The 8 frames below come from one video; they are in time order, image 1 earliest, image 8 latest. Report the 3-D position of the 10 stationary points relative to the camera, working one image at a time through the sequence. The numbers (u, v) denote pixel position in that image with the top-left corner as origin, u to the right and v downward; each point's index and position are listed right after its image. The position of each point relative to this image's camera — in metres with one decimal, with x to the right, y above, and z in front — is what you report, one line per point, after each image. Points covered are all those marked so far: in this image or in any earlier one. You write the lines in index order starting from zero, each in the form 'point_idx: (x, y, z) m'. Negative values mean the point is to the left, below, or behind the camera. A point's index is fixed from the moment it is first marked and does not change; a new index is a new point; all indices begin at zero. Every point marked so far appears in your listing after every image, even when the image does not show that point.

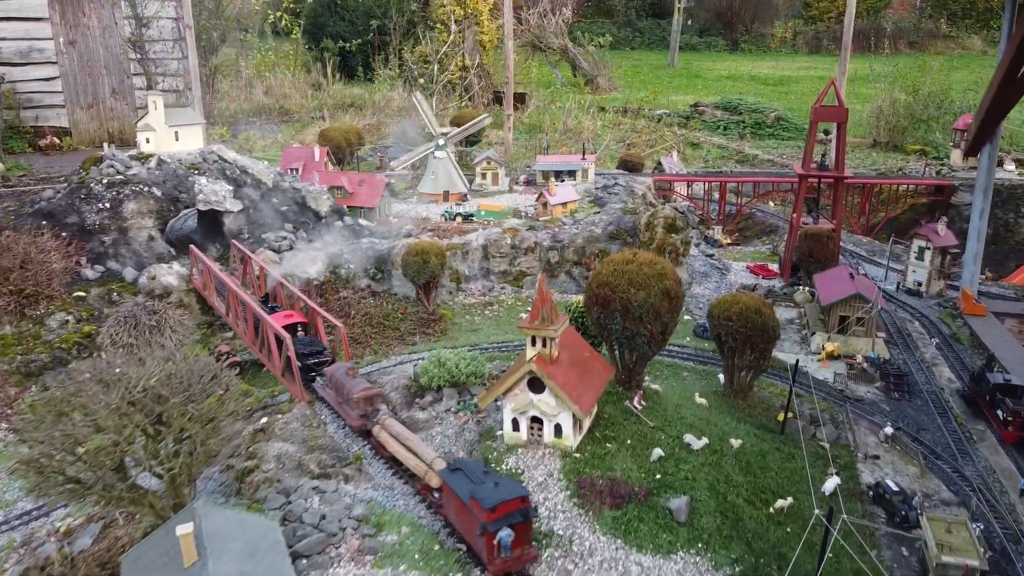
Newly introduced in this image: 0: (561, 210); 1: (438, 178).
0: (+1.1, +1.8, +17.9) m
1: (-1.8, +2.7, +19.4) m
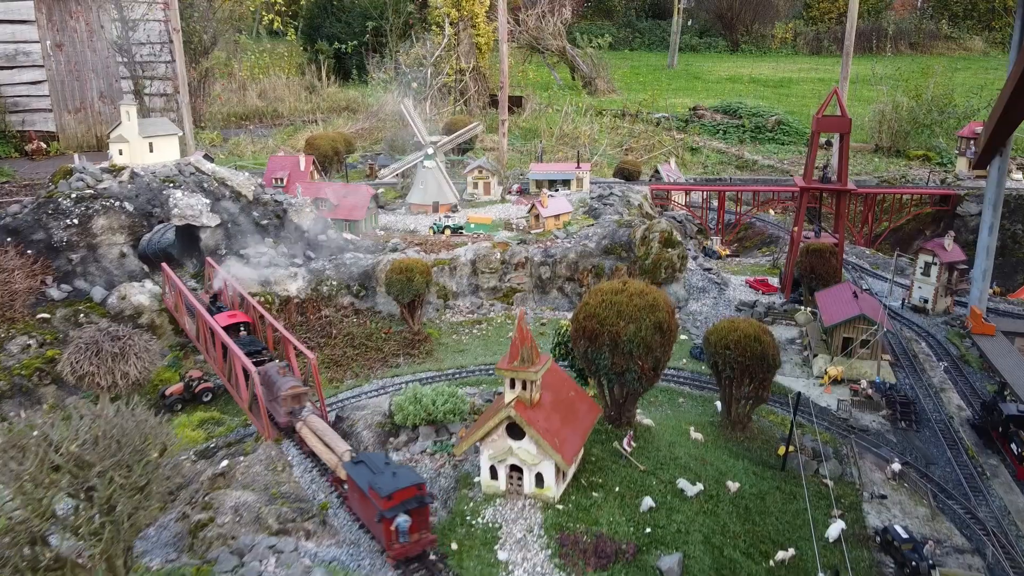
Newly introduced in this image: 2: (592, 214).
0: (+0.9, +1.4, +17.3) m
1: (-2.0, +2.3, +18.8) m
2: (+1.9, +1.8, +18.8) m
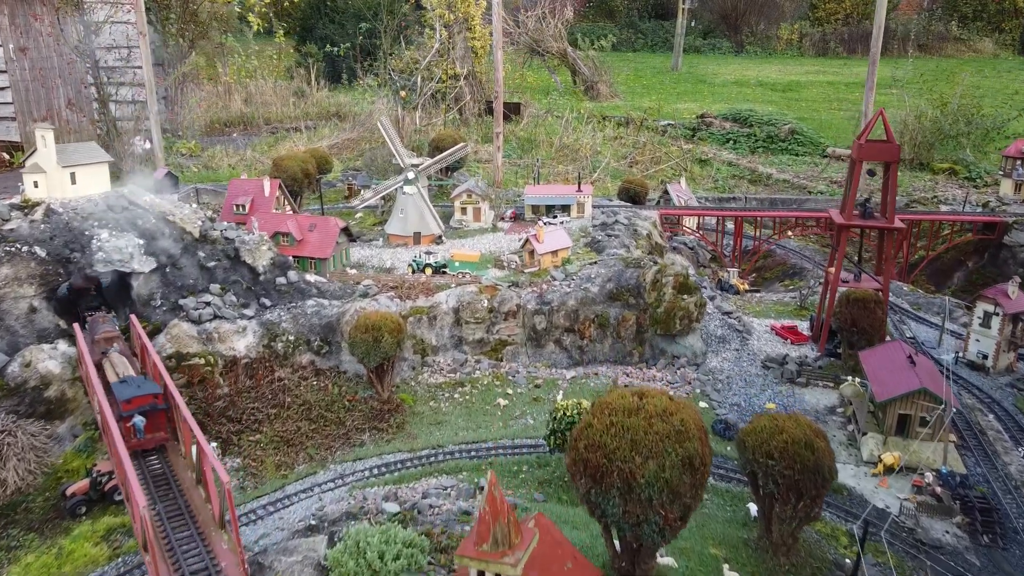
0: (+0.7, +0.6, +15.0) m
1: (-2.2, +1.5, +16.6) m
2: (+1.7, +0.9, +16.5) m
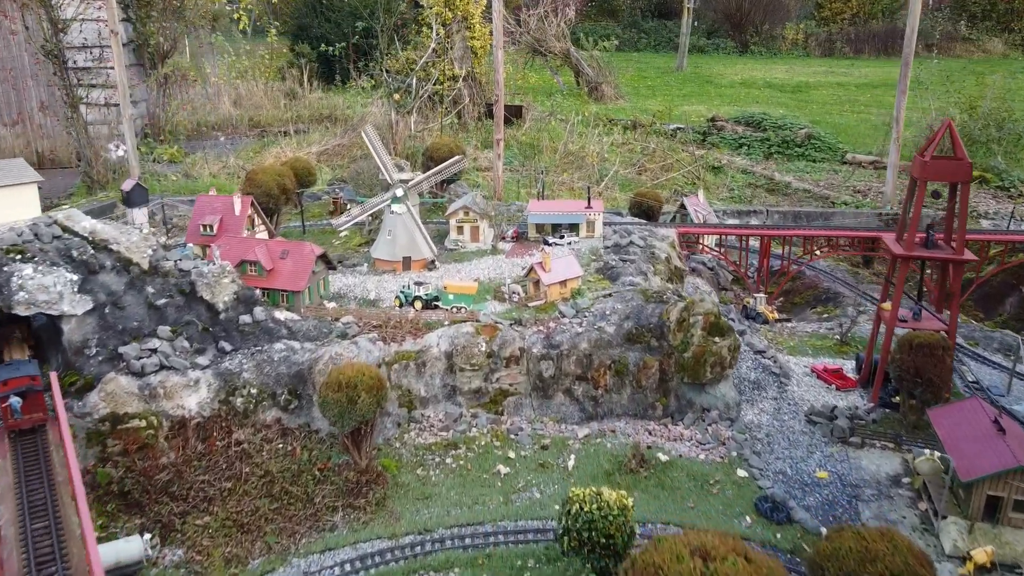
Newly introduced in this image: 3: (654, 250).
0: (+0.8, 0.0, +13.1) m
1: (-2.2, +0.9, +14.6) m
2: (+1.8, +0.3, +14.6) m
3: (+2.9, +0.8, +16.0) m
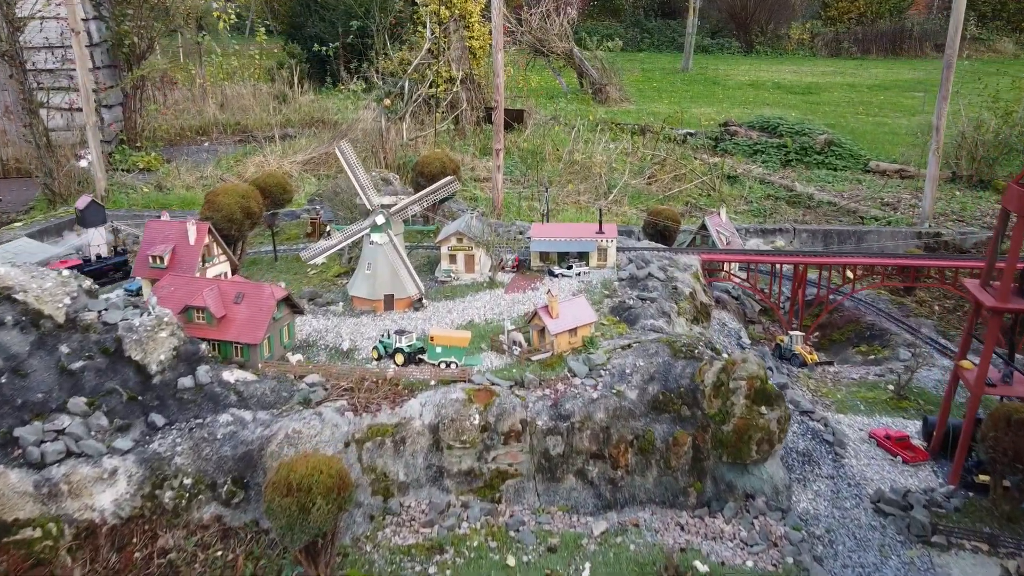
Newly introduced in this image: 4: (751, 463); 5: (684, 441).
0: (+0.8, -0.7, +11.0) m
1: (-2.2, +0.2, +12.5) m
2: (+1.8, -0.4, +12.4) m
3: (+2.9, +0.1, +13.8) m
4: (+2.9, -2.1, +9.4) m
5: (+2.0, -1.8, +9.4) m
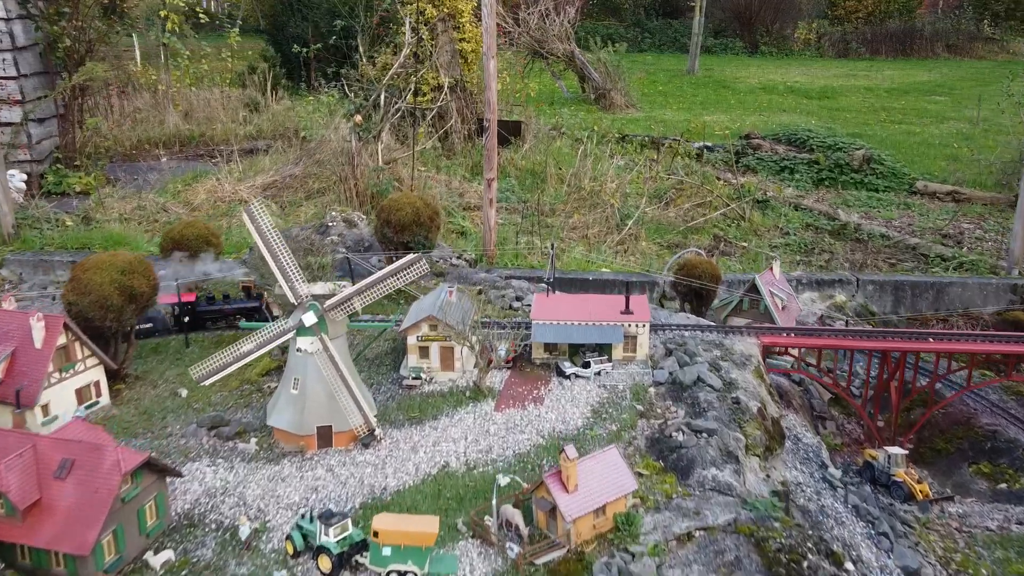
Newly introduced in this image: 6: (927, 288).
0: (+0.7, -2.1, +6.9) m
1: (-2.2, -1.2, +8.4) m
2: (+1.7, -1.8, +8.4) m
3: (+2.8, -1.3, +9.8) m
4: (+2.8, -3.5, +5.4) m
5: (+2.0, -3.2, +5.3) m
6: (+8.8, 0.0, +16.6) m
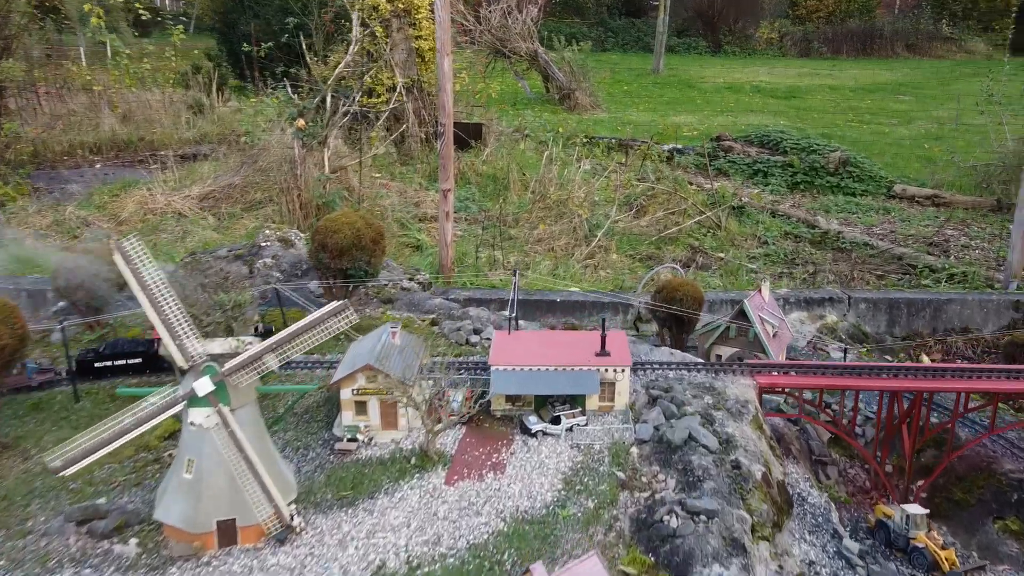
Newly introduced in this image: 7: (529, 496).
0: (+0.4, -2.6, +5.2) m
1: (-2.6, -1.7, +6.6) m
2: (+1.3, -2.3, +6.7) m
3: (+2.3, -1.7, +8.2) m
4: (+2.6, -3.9, +3.8) m
5: (+1.7, -3.6, +3.7) m
6: (+8.0, -0.3, +15.3) m
7: (+0.2, -2.0, +7.7) m
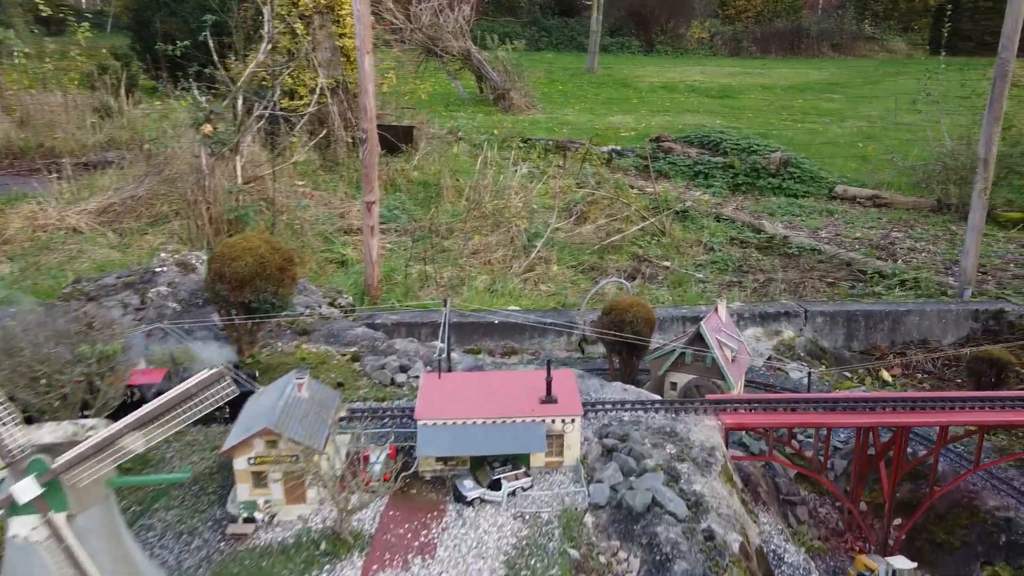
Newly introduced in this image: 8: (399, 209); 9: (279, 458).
0: (0.0, -2.9, +3.8) m
1: (-3.1, -2.1, +5.0) m
2: (+0.8, -2.6, +5.4) m
3: (+1.7, -2.1, +6.9) m
4: (+2.3, -4.2, +2.6) m
5: (+1.5, -4.0, +2.4) m
6: (+6.8, -0.5, +14.5) m
7: (-0.4, -2.4, +6.3) m
8: (-2.8, +1.9, +19.9) m
9: (-2.0, -1.5, +6.8) m
